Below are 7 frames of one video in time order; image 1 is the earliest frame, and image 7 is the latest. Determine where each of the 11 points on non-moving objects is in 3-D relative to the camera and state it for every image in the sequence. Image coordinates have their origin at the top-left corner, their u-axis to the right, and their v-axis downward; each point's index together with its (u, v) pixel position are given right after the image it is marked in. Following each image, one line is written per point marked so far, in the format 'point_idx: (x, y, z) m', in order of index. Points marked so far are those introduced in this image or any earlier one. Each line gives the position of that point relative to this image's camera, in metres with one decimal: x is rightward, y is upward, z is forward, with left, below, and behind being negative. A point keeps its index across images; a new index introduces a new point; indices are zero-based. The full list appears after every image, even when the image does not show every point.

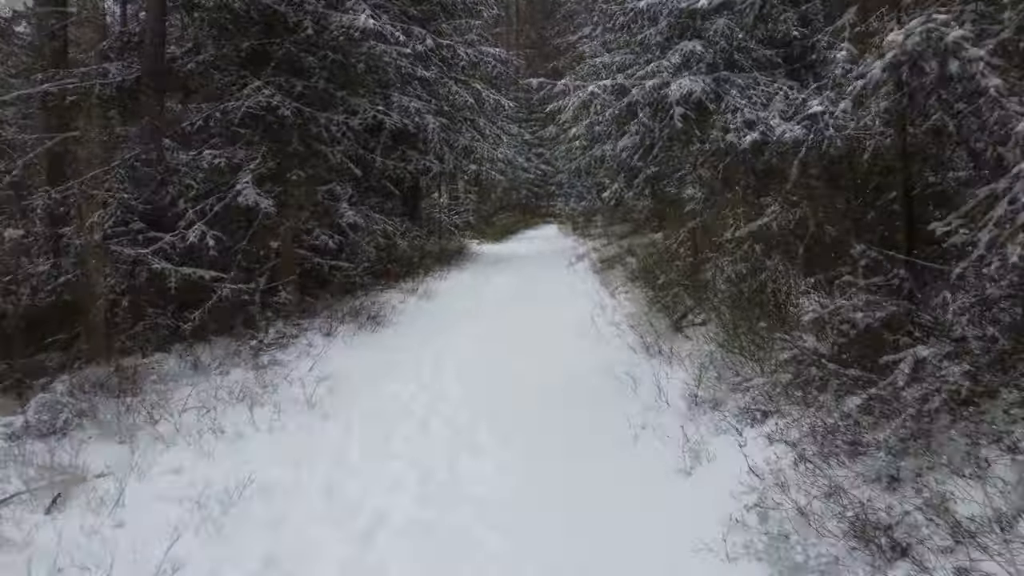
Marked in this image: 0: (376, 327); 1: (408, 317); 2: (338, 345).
0: (-2.0, -0.6, +8.6) m
1: (-1.6, -0.5, +9.5) m
2: (-2.3, -0.7, +7.7) m
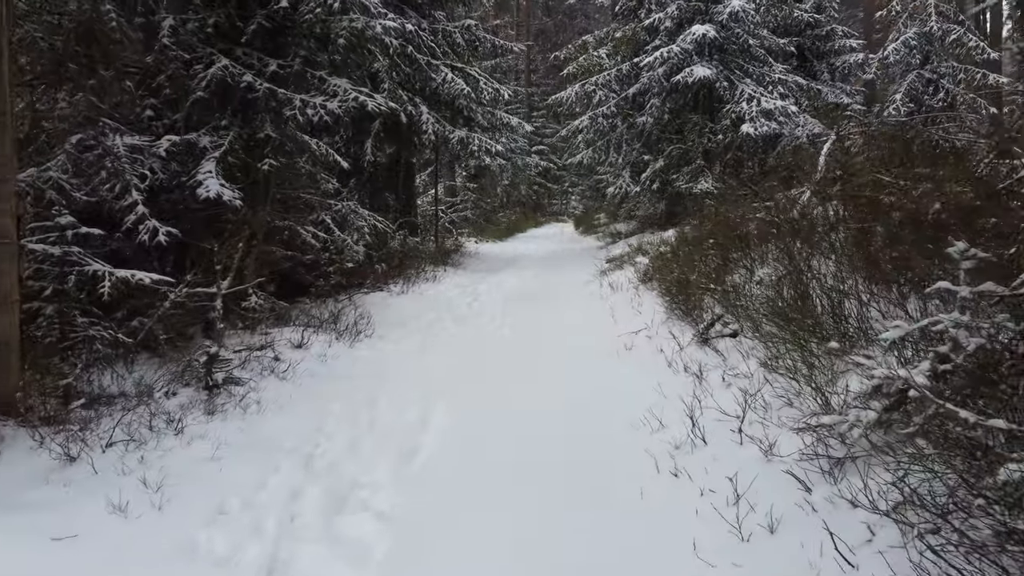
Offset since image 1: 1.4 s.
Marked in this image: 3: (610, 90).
0: (-2.0, -0.6, +7.6) m
1: (-1.6, -0.5, +8.4) m
2: (-2.3, -0.8, +6.7) m
3: (+3.2, +6.5, +18.9) m
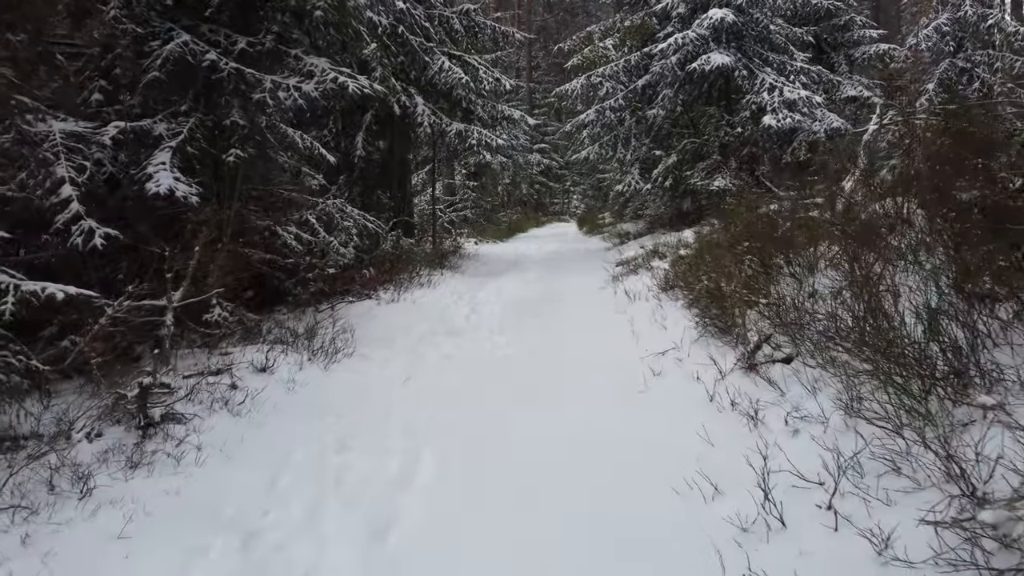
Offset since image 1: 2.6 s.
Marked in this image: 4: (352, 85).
0: (-2.0, -0.8, +6.5) m
1: (-1.6, -0.7, +7.3) m
2: (-2.3, -0.9, +5.6) m
3: (+3.3, +6.3, +17.8) m
4: (-2.2, +2.8, +7.7) m
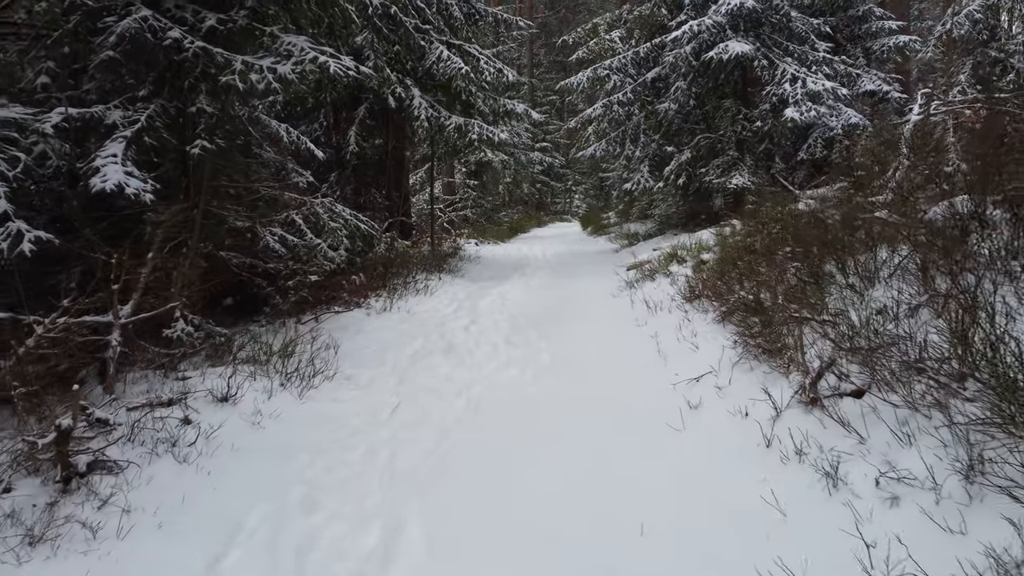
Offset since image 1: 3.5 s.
0: (-1.9, -0.9, +5.5) m
1: (-1.5, -0.8, +6.4) m
2: (-2.2, -1.0, +4.7) m
3: (+3.3, +6.2, +16.9) m
4: (-2.1, +2.6, +6.8) m
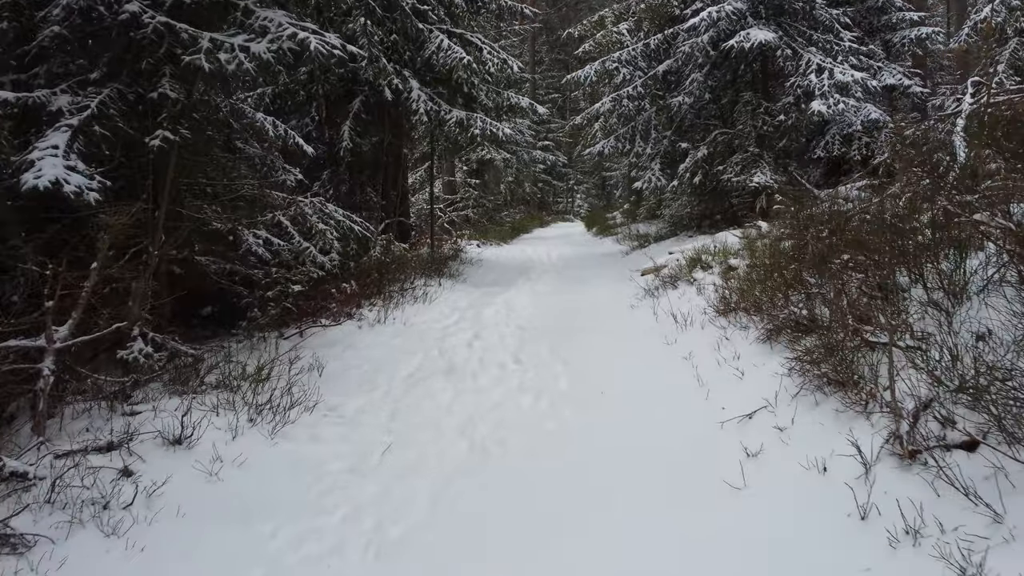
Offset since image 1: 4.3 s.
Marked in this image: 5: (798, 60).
0: (-1.8, -1.0, +4.7) m
1: (-1.4, -0.9, +5.6) m
2: (-2.1, -1.2, +3.8) m
3: (+3.4, +6.1, +16.0) m
4: (-2.0, +2.5, +5.9) m
5: (+6.2, +4.9, +12.5) m
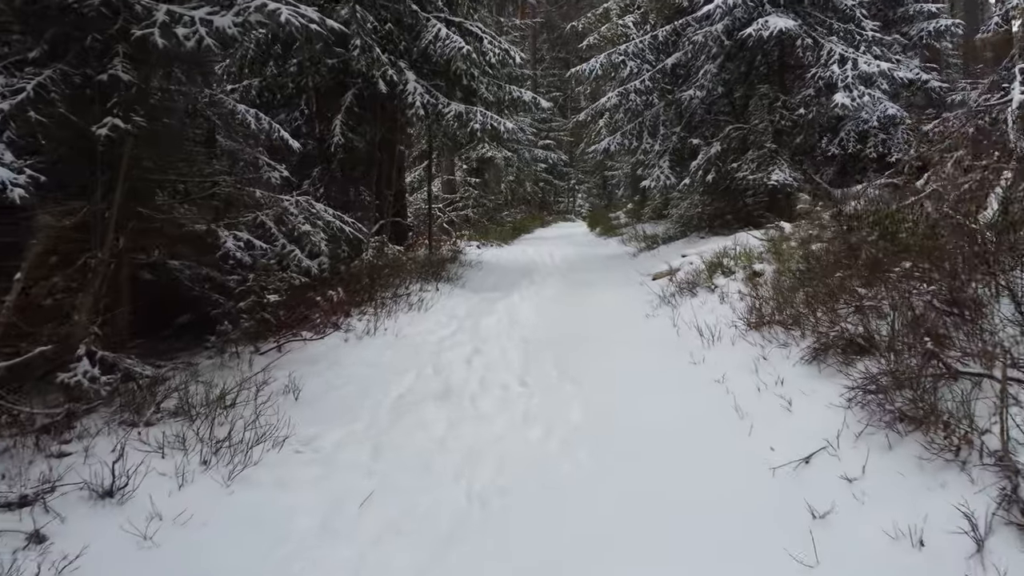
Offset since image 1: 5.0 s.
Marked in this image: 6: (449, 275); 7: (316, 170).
0: (-1.8, -1.1, +3.9) m
1: (-1.4, -1.0, +4.8) m
2: (-2.1, -1.3, +3.1) m
3: (+3.5, +6.0, +15.2) m
4: (-2.0, +2.4, +5.2) m
5: (+6.2, +4.8, +11.7) m
6: (-1.3, +0.3, +11.8) m
7: (-3.8, +2.3, +11.3) m
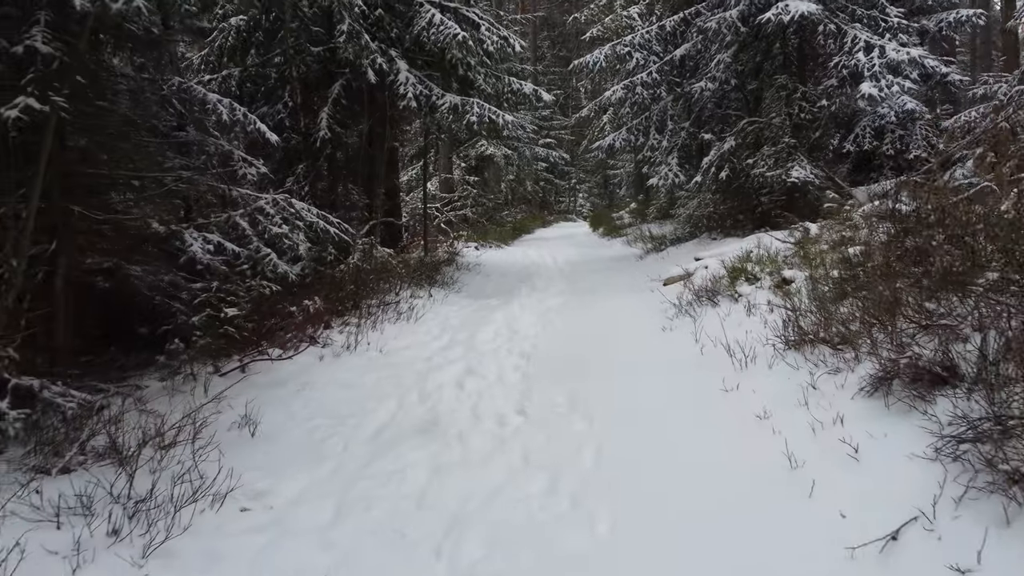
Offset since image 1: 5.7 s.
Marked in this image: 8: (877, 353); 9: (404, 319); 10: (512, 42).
0: (-1.8, -1.2, +3.1) m
1: (-1.4, -1.1, +4.0) m
2: (-2.1, -1.4, +2.2) m
3: (+3.5, +5.9, +14.4) m
4: (-2.0, +2.3, +4.4) m
5: (+6.2, +4.7, +10.9) m
6: (-1.3, +0.2, +11.0) m
7: (-3.8, +2.2, +10.5) m
8: (+2.5, -0.5, +4.0) m
9: (-1.5, -0.4, +8.0) m
10: (0.0, +5.0, +11.6) m
